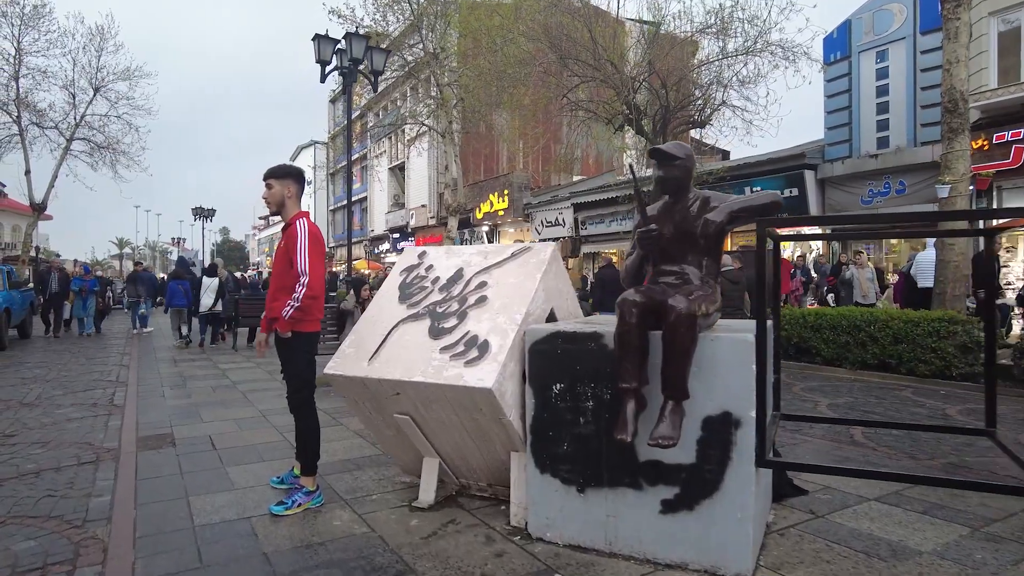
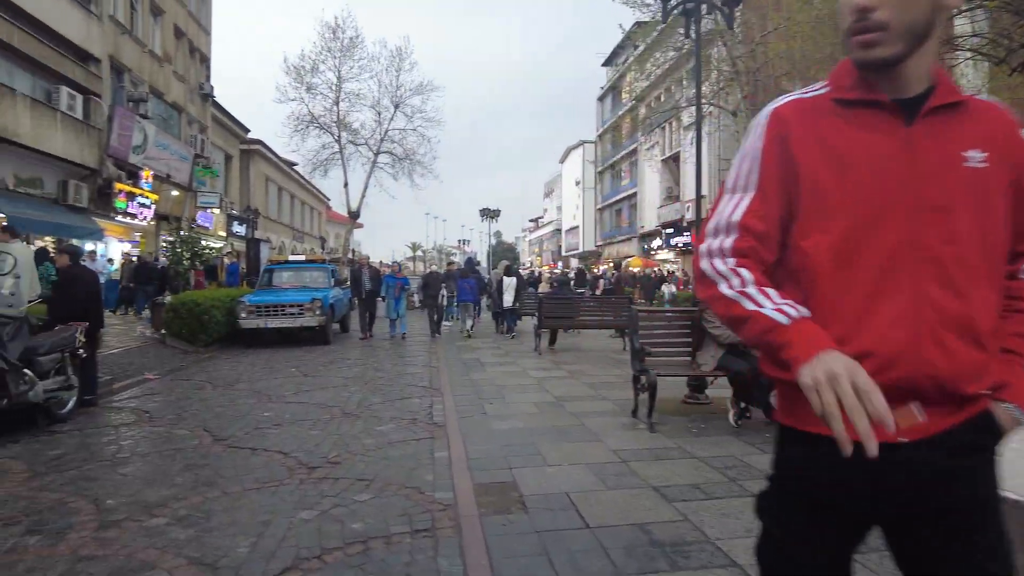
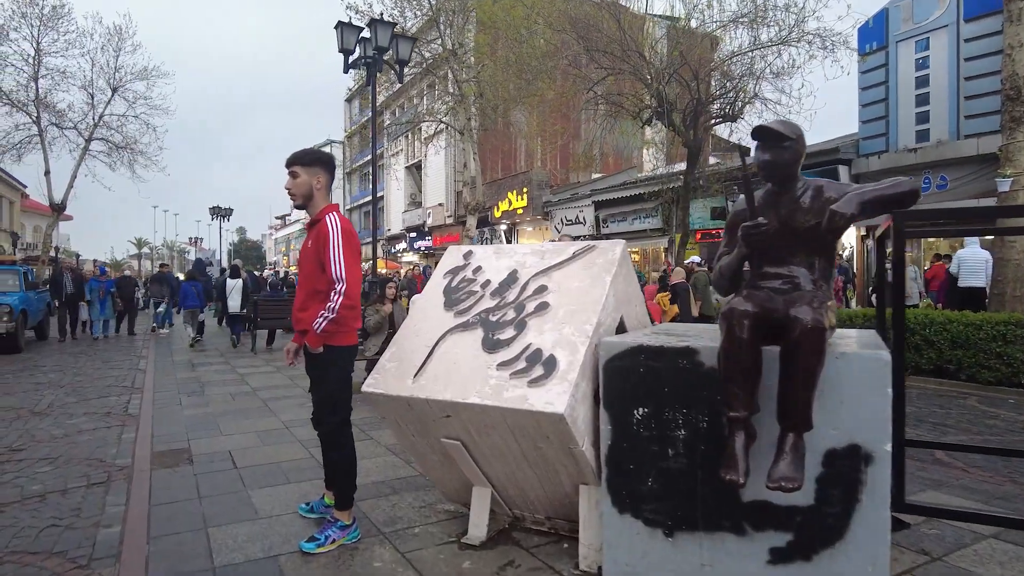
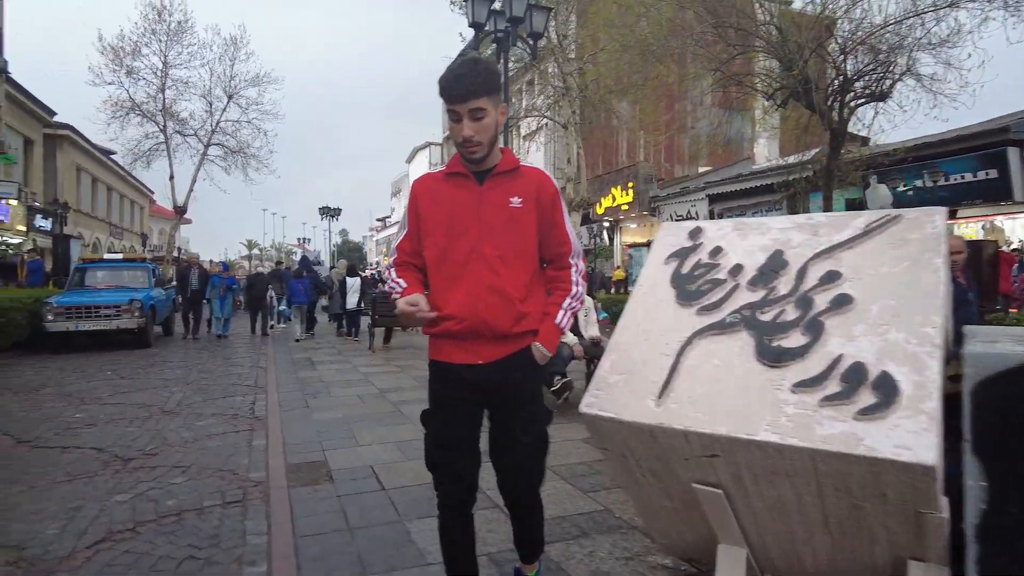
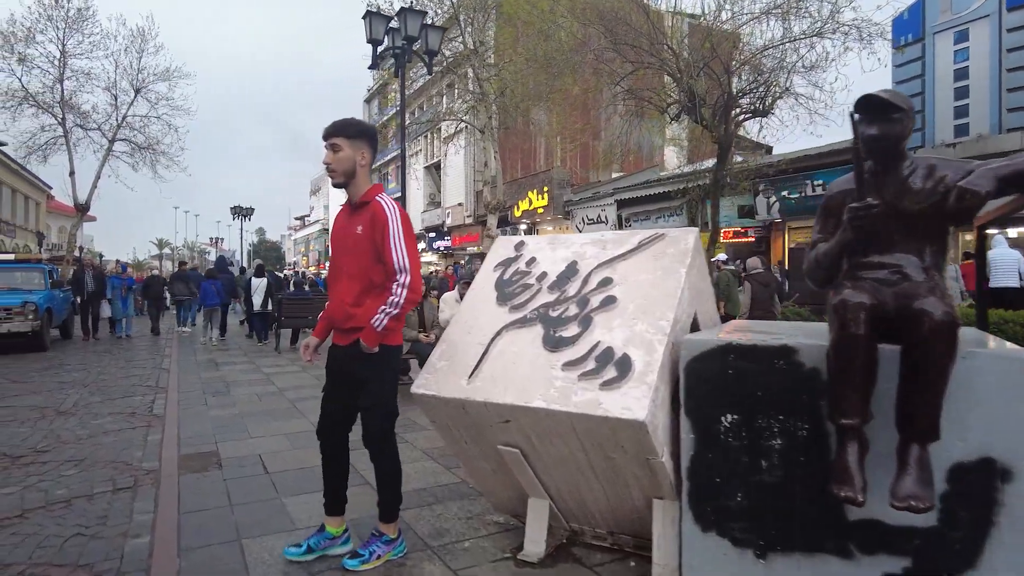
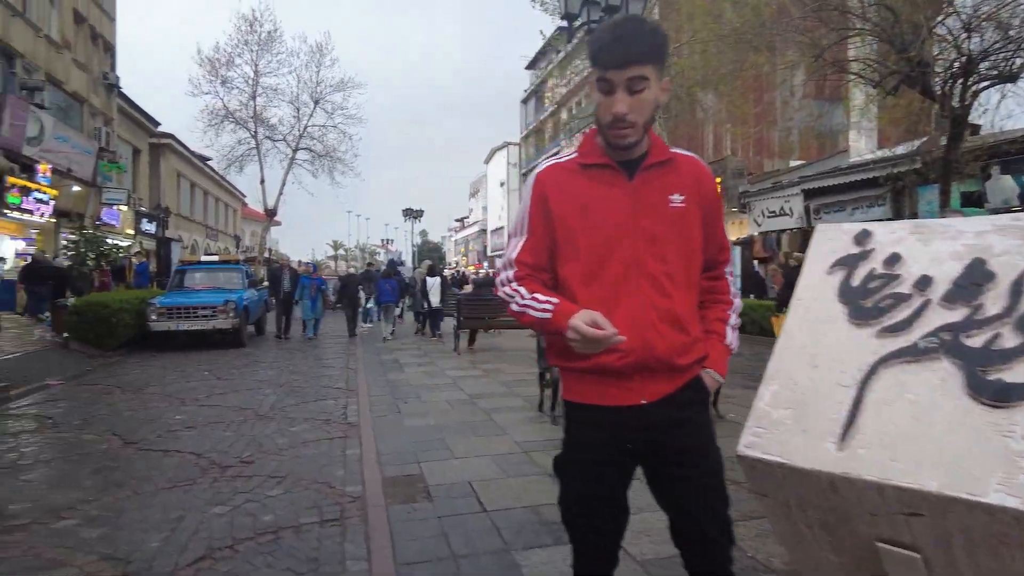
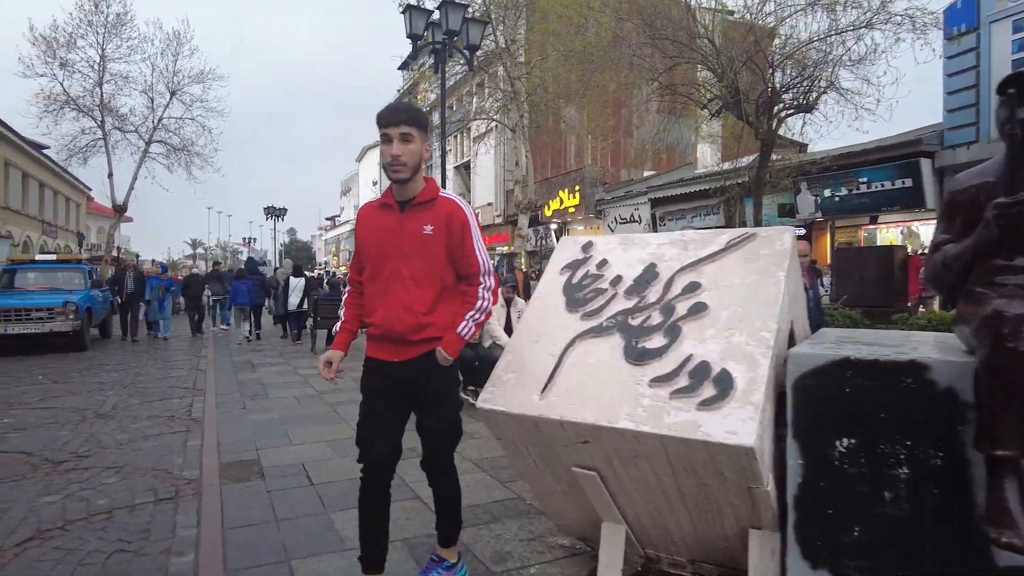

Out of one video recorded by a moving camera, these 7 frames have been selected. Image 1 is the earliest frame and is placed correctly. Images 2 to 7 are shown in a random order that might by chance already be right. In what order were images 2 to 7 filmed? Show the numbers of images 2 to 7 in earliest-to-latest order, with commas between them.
3, 5, 7, 4, 6, 2
